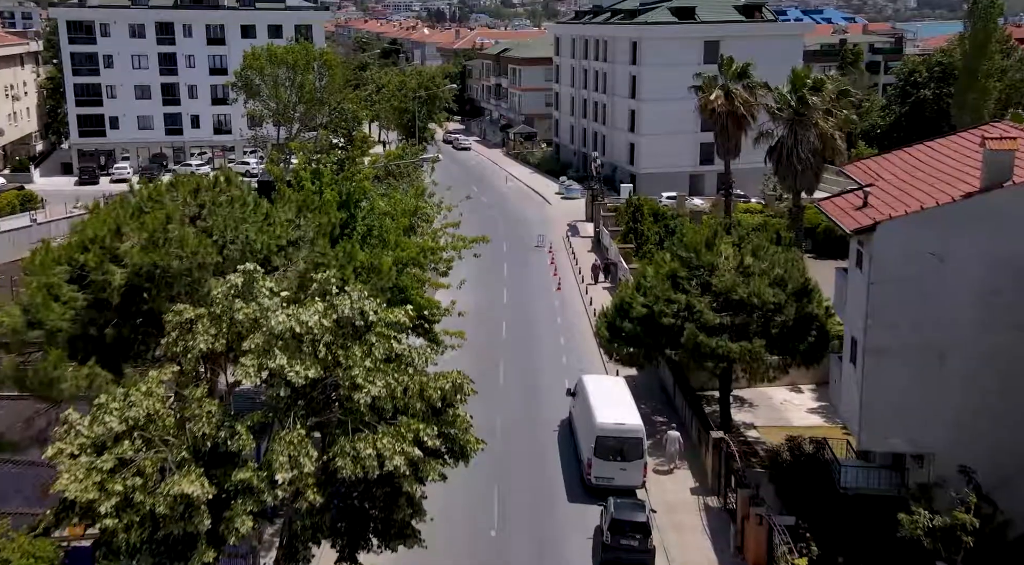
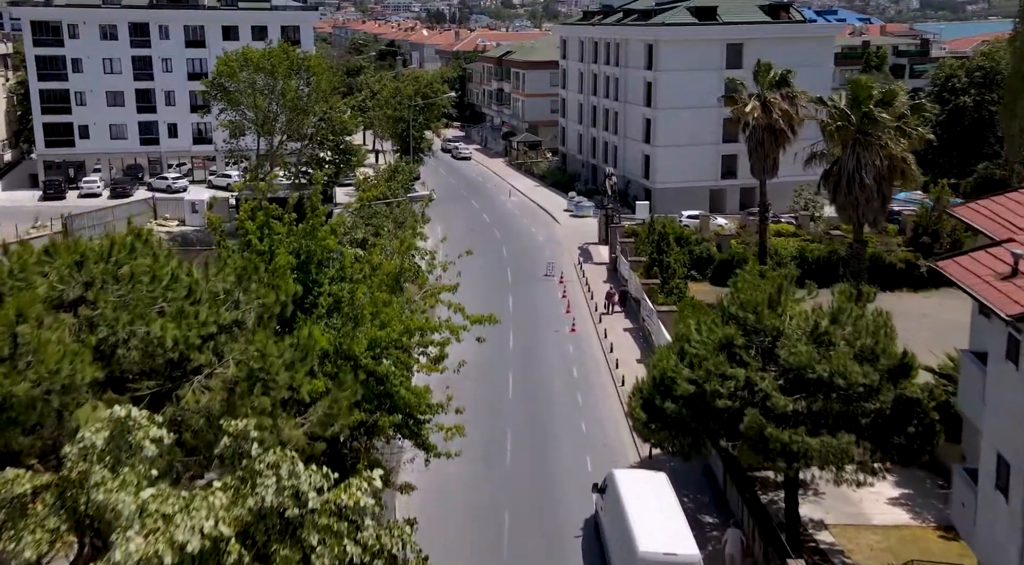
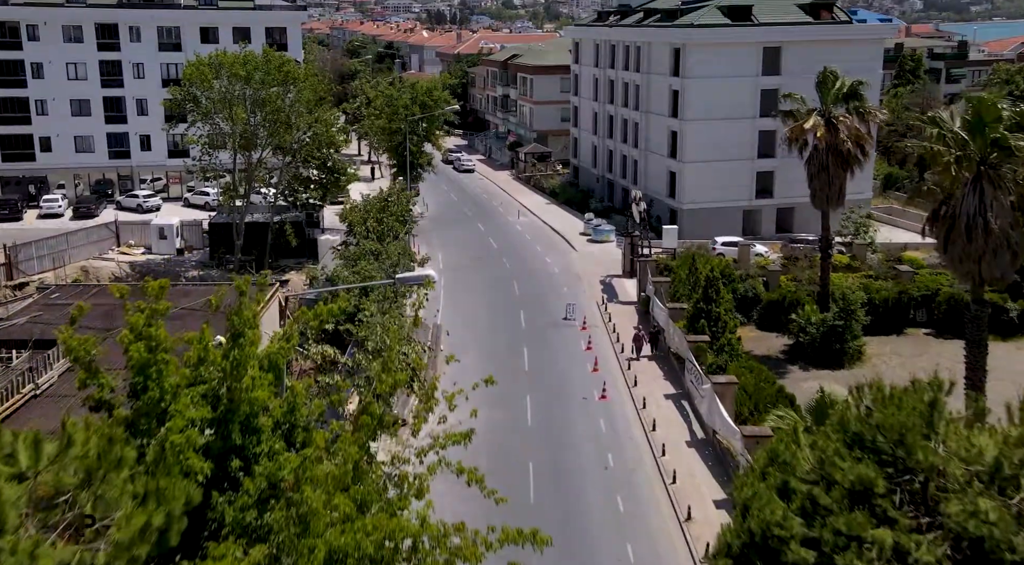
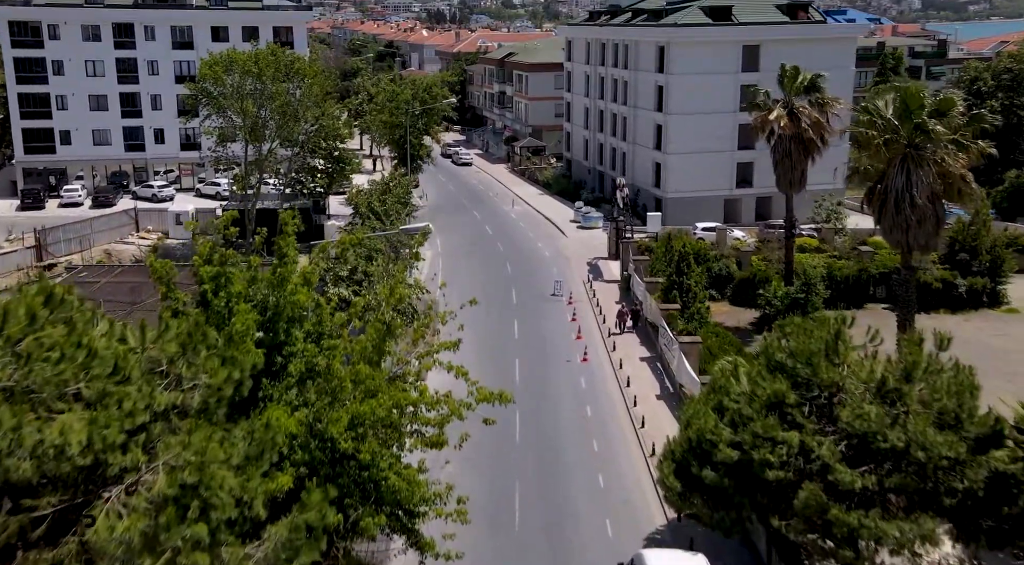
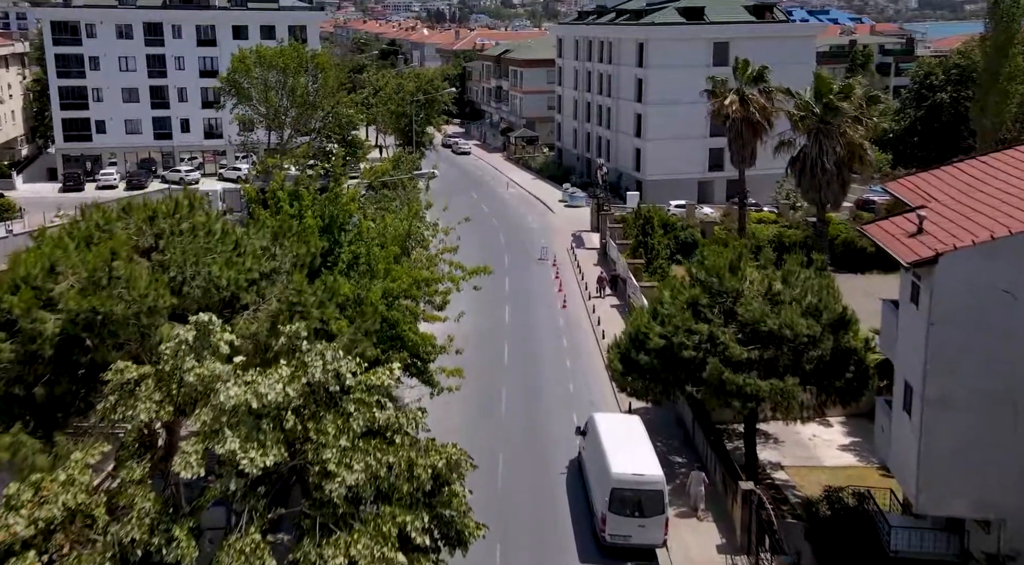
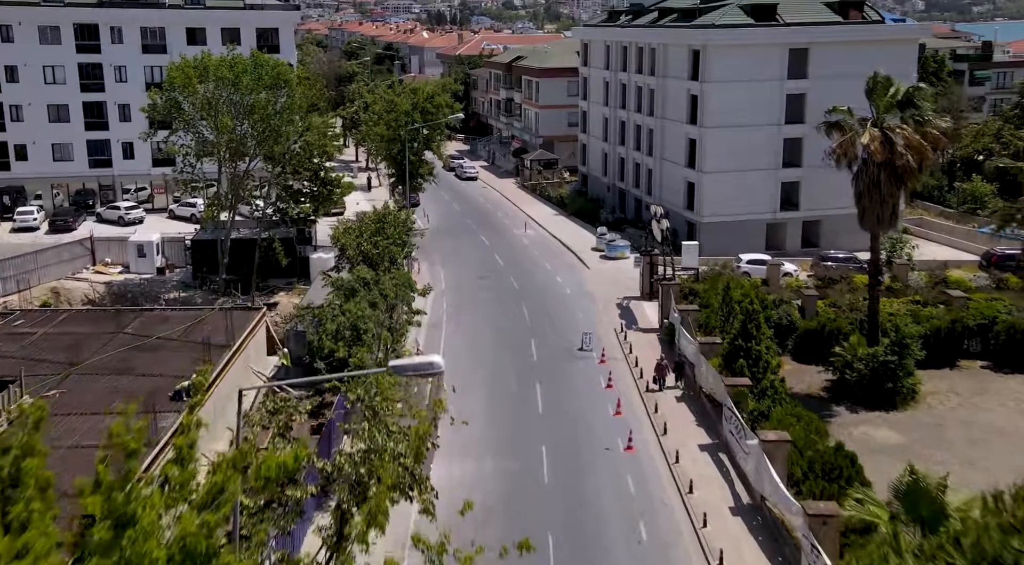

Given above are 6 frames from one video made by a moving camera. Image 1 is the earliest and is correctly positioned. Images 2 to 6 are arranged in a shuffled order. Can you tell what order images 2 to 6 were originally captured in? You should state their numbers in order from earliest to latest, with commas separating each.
5, 2, 4, 3, 6
